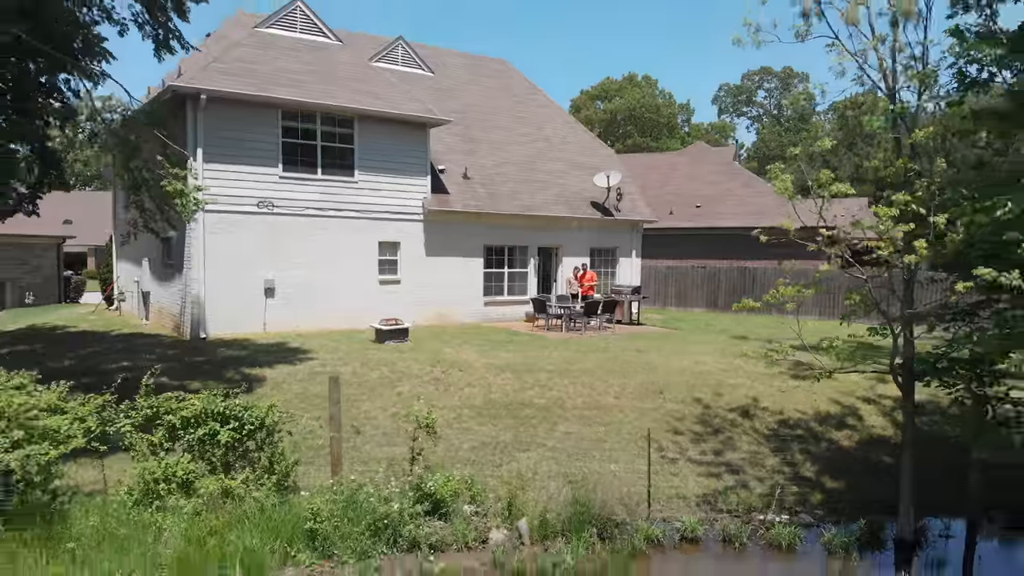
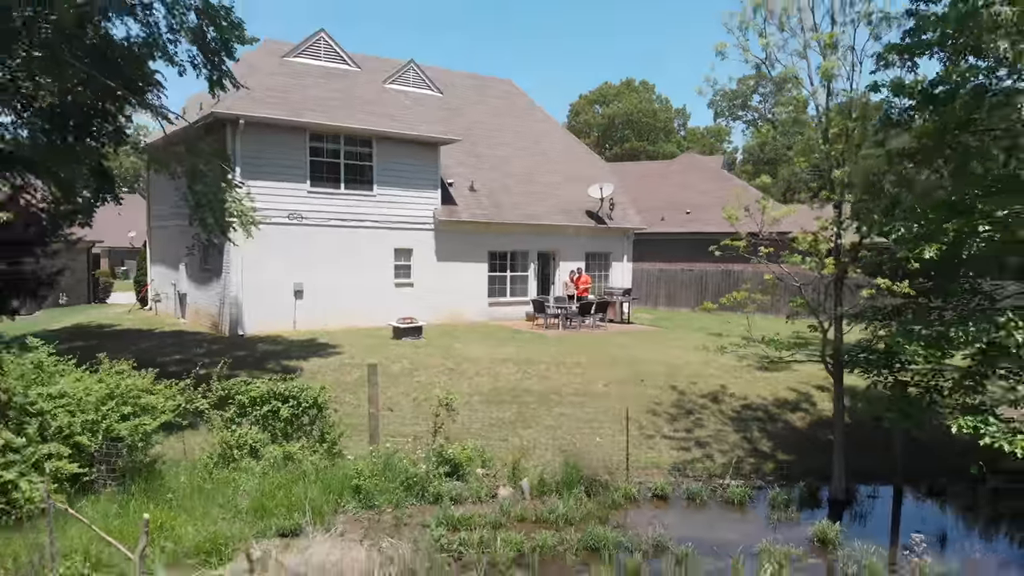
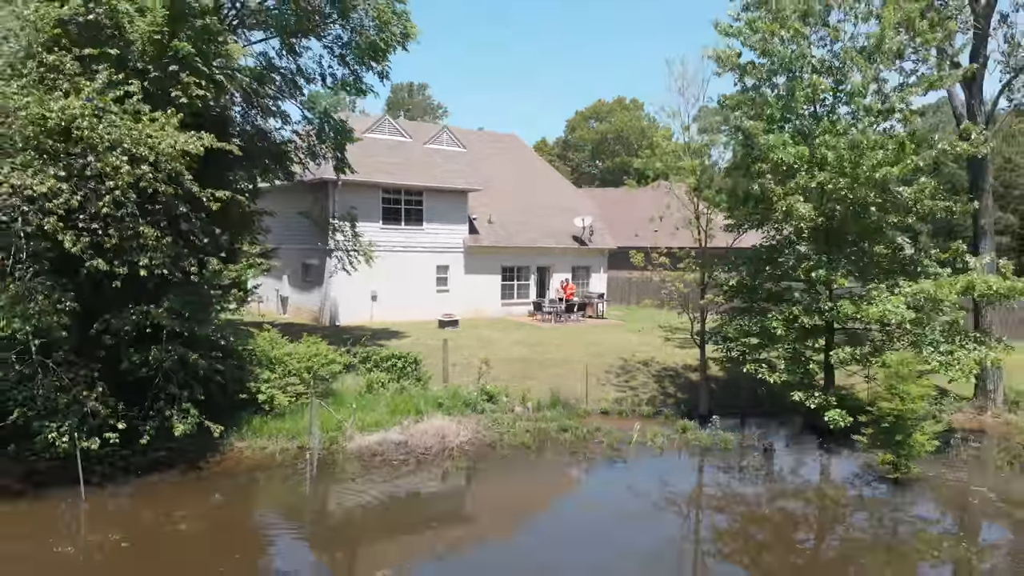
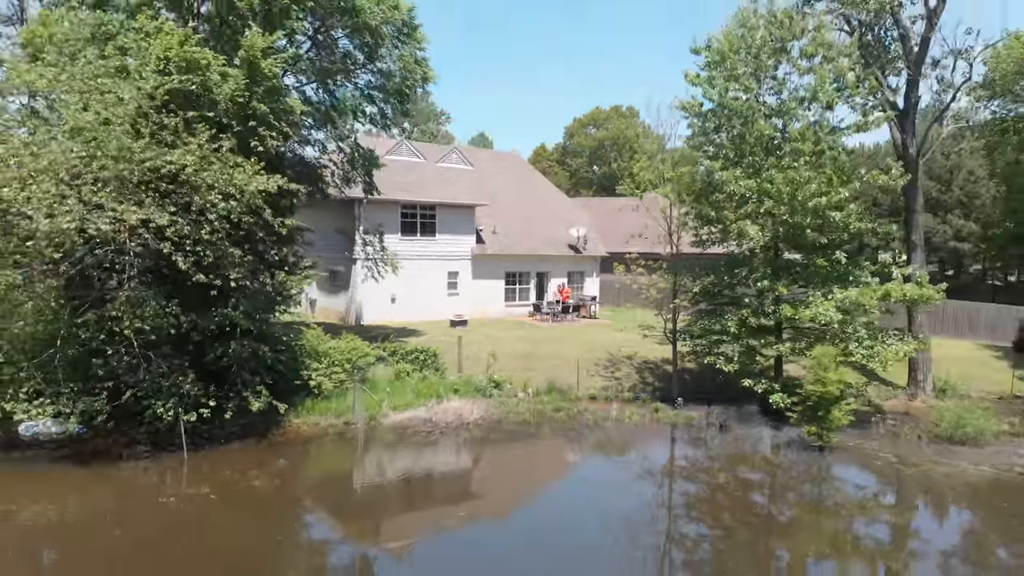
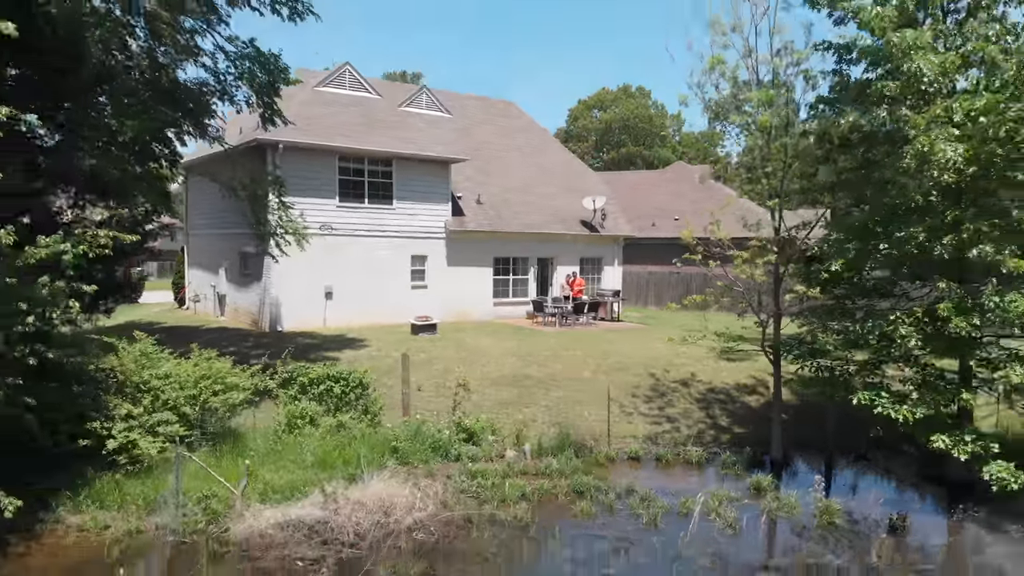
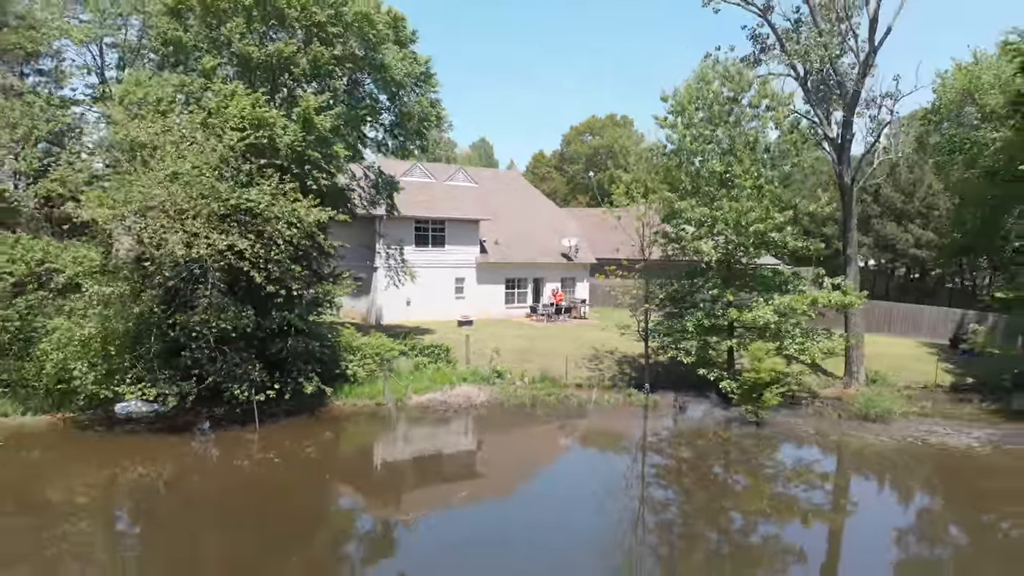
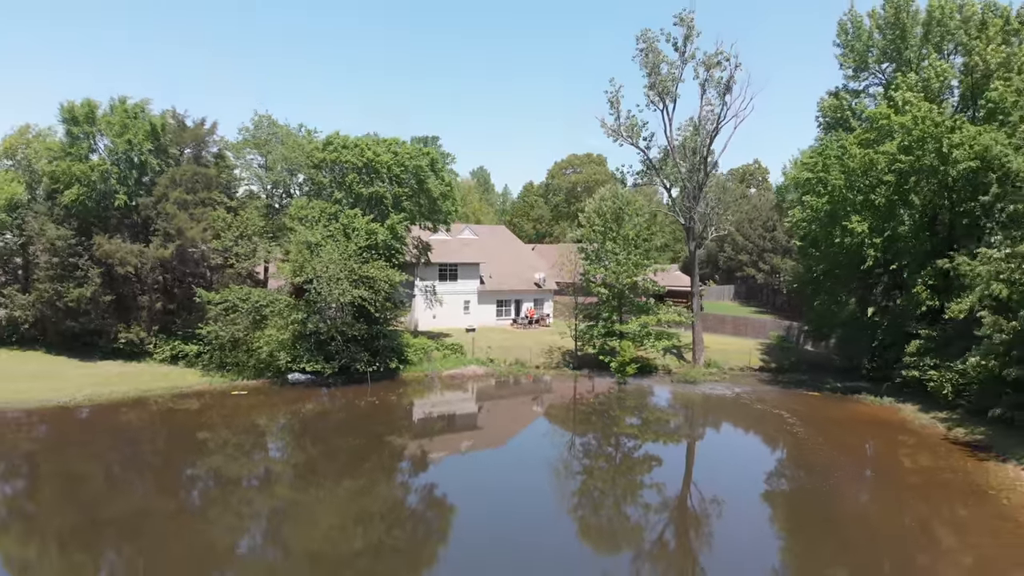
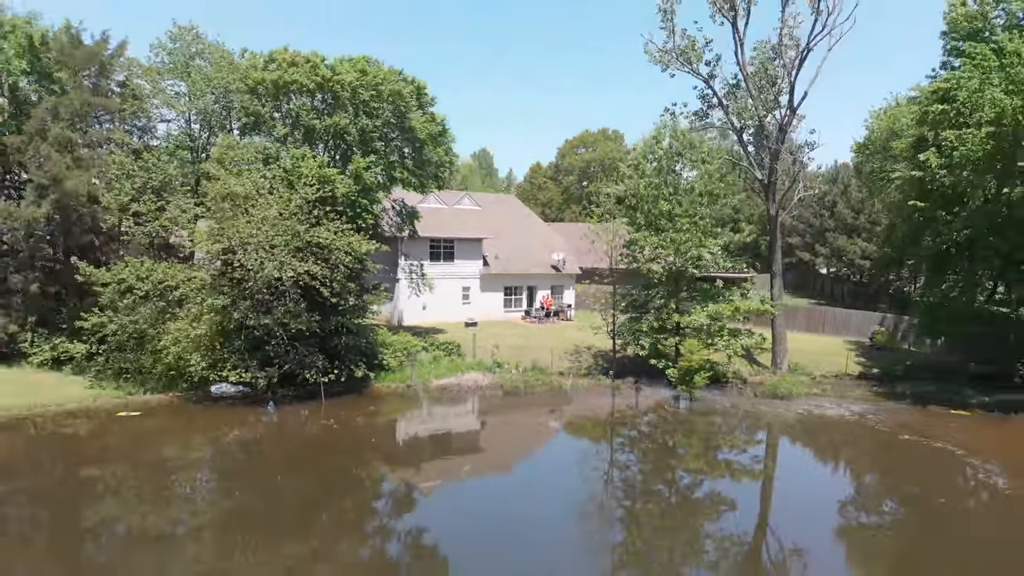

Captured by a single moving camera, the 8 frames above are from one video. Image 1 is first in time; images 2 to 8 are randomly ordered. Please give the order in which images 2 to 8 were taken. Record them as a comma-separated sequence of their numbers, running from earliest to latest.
2, 5, 3, 4, 6, 8, 7
